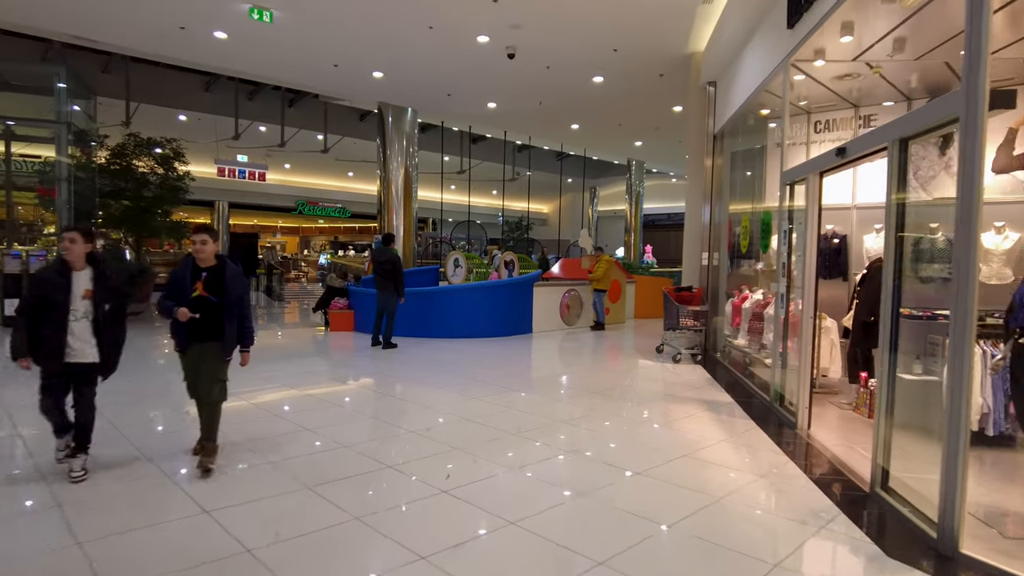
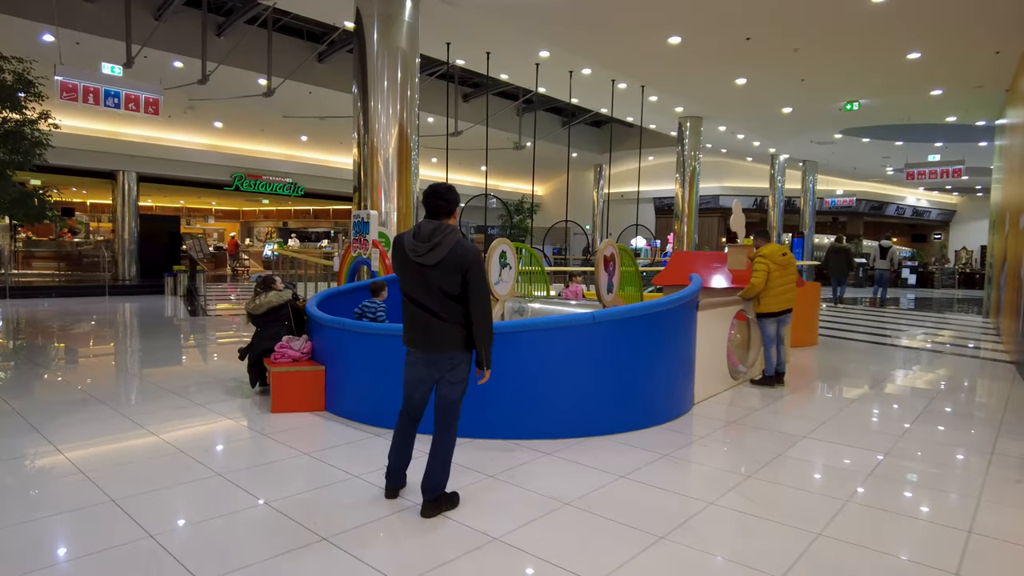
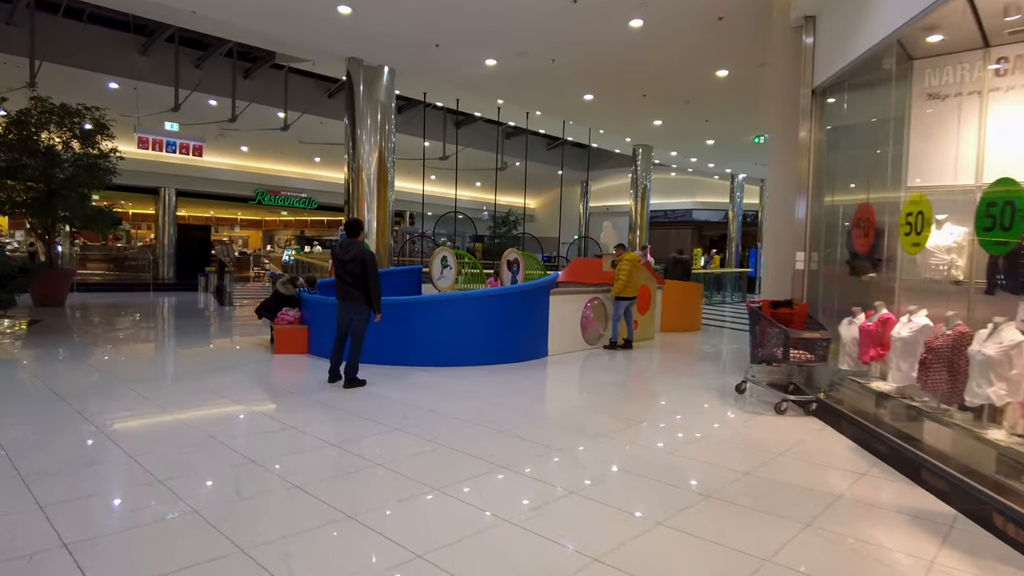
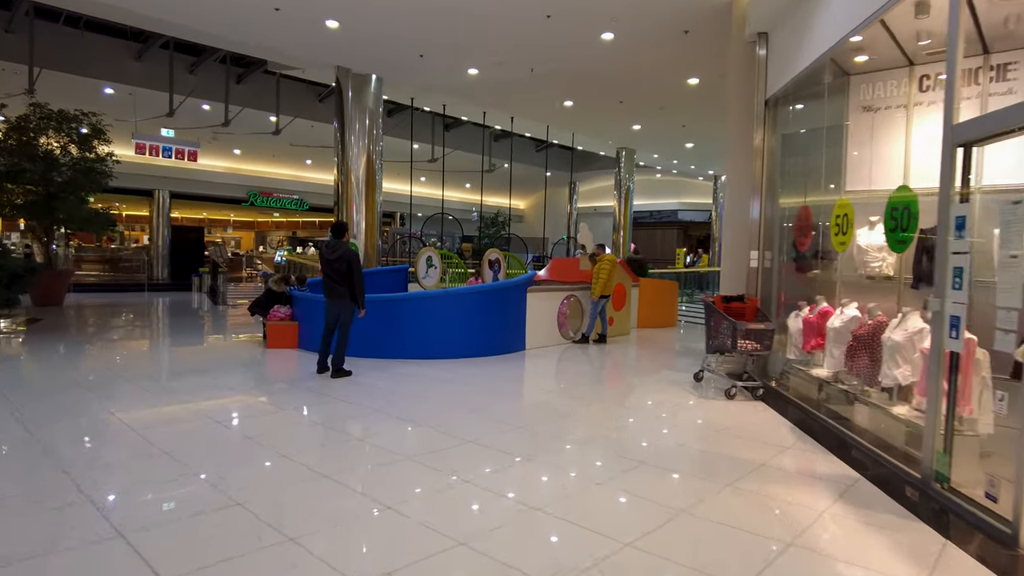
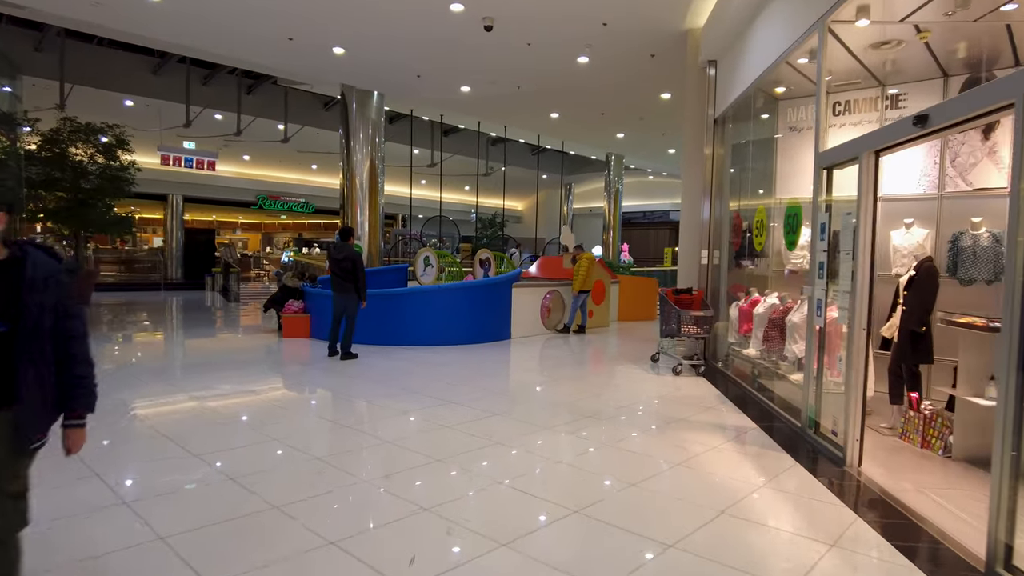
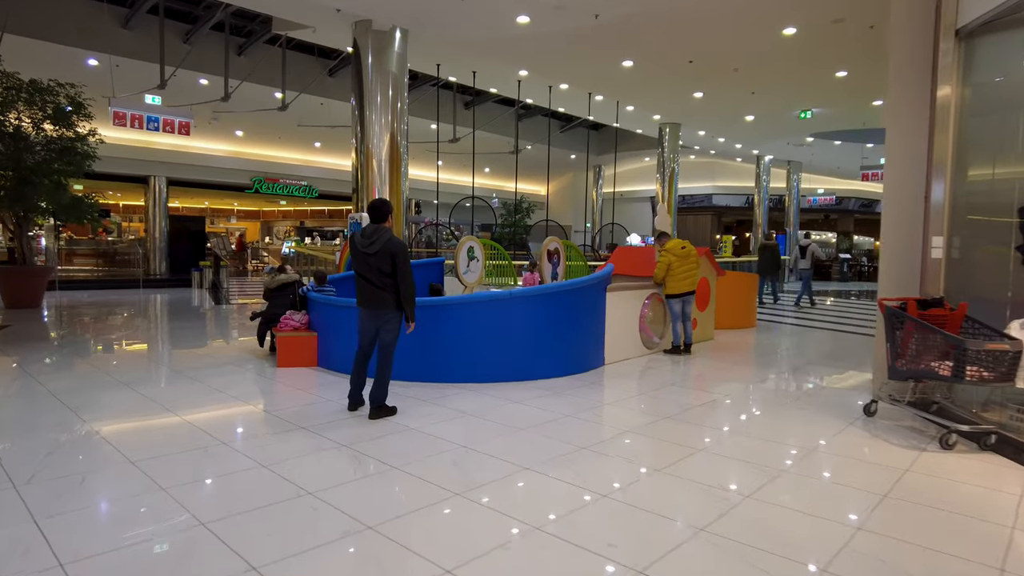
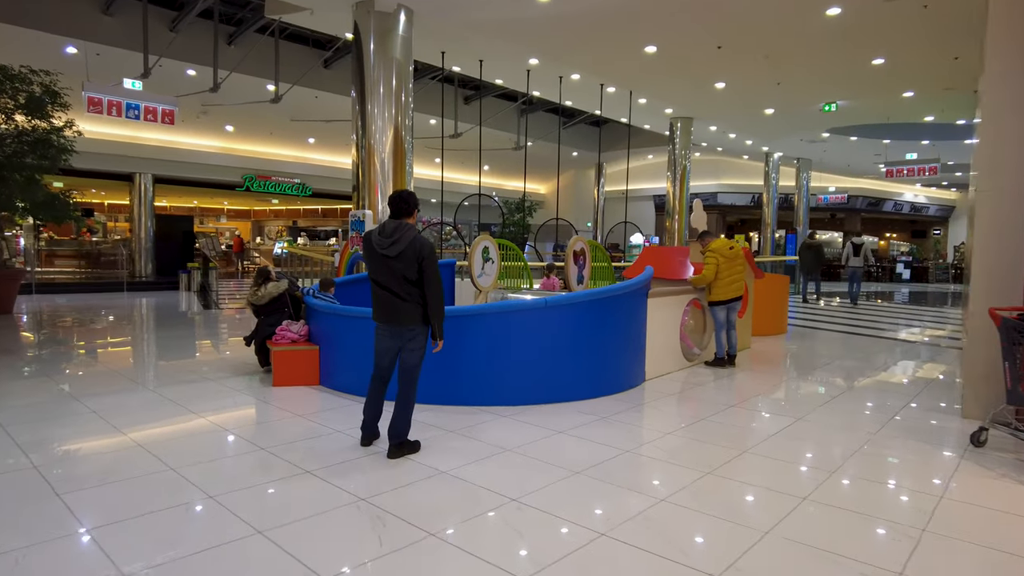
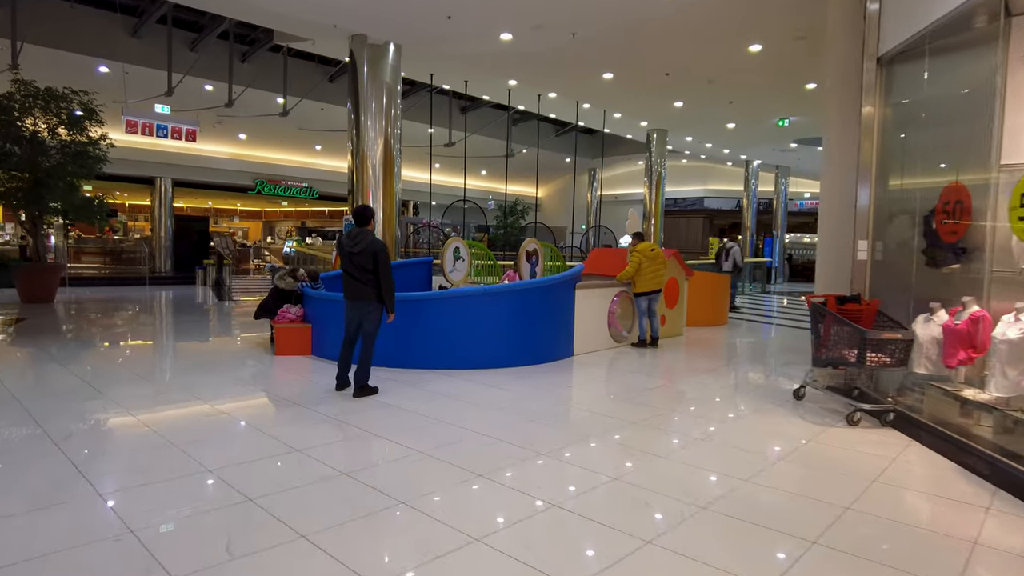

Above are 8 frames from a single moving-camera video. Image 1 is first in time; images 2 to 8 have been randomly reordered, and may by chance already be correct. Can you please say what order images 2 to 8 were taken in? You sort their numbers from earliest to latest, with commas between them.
5, 4, 3, 8, 6, 7, 2
